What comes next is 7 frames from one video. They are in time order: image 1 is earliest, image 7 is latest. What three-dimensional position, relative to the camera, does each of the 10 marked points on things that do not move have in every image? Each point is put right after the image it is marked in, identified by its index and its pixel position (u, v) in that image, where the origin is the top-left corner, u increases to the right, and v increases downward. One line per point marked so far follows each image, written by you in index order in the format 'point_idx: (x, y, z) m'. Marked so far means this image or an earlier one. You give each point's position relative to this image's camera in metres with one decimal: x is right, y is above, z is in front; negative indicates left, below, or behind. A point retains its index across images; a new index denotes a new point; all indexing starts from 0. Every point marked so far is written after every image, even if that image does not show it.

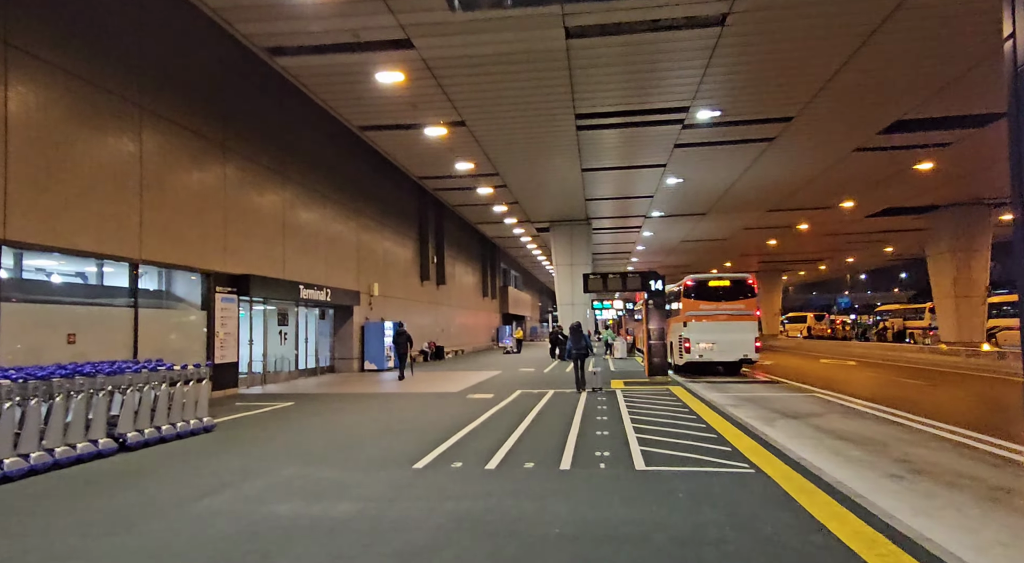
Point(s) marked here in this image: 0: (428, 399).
0: (-1.9, -2.6, +14.5) m
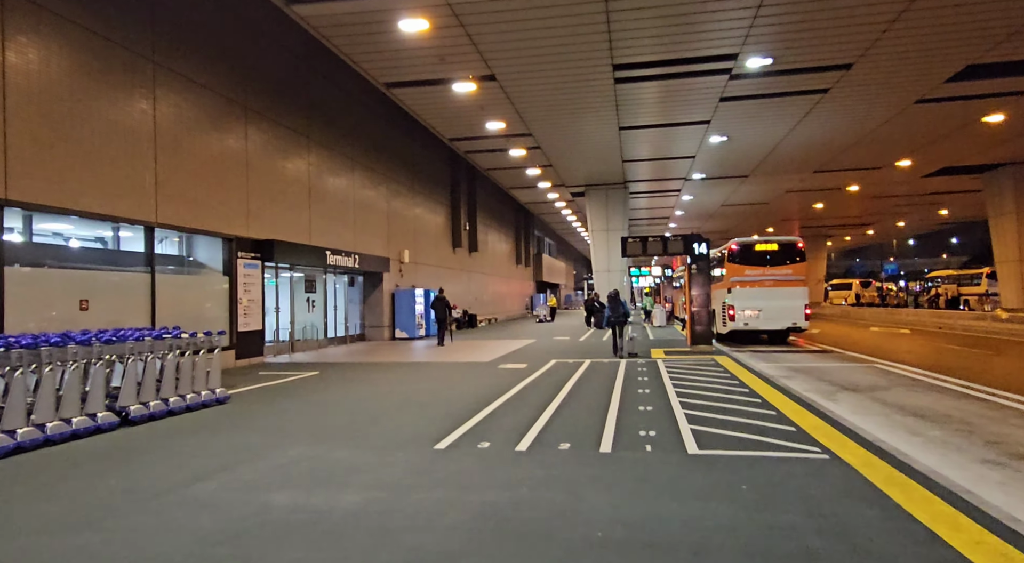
0: (-1.2, -1.9, +13.9) m
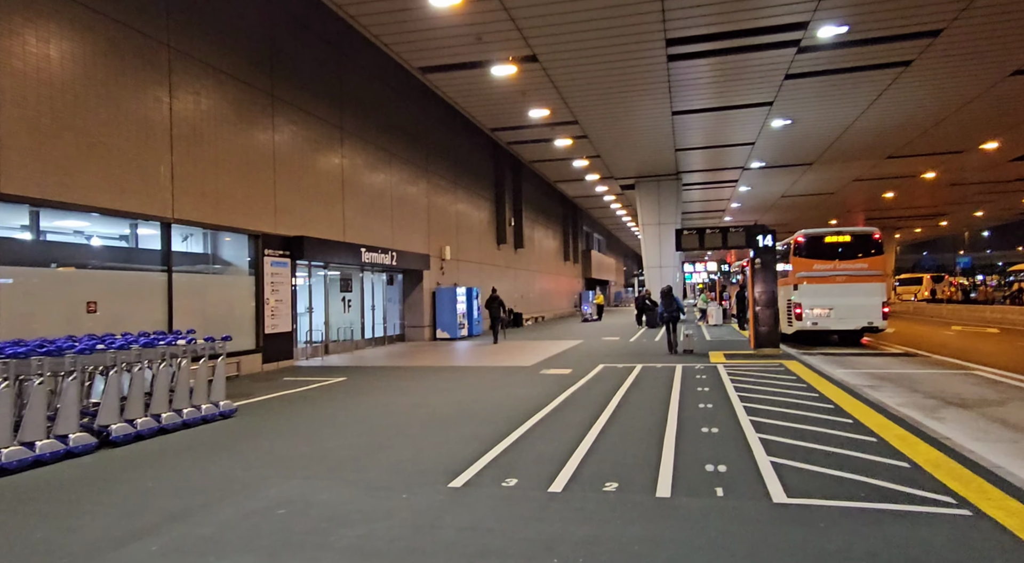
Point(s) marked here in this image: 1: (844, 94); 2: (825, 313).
0: (-0.3, -1.8, +12.8) m
1: (+9.3, +5.3, +18.2) m
2: (+8.4, -0.8, +17.4) m
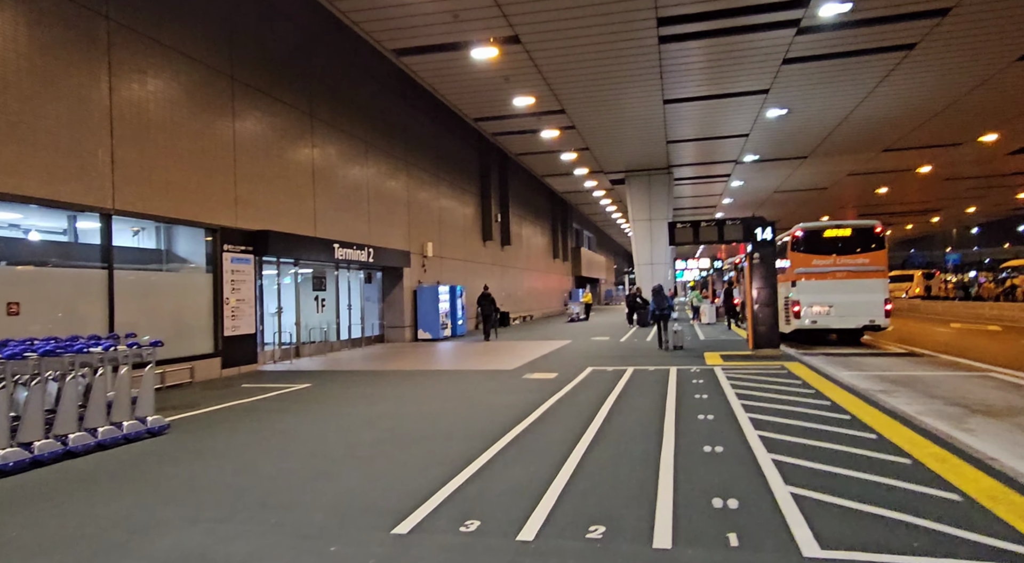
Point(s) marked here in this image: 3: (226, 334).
0: (-0.7, -1.8, +11.8) m
1: (+8.9, +5.4, +17.4) m
2: (+8.0, -0.7, +16.5) m
3: (-5.3, -1.0, +12.0) m
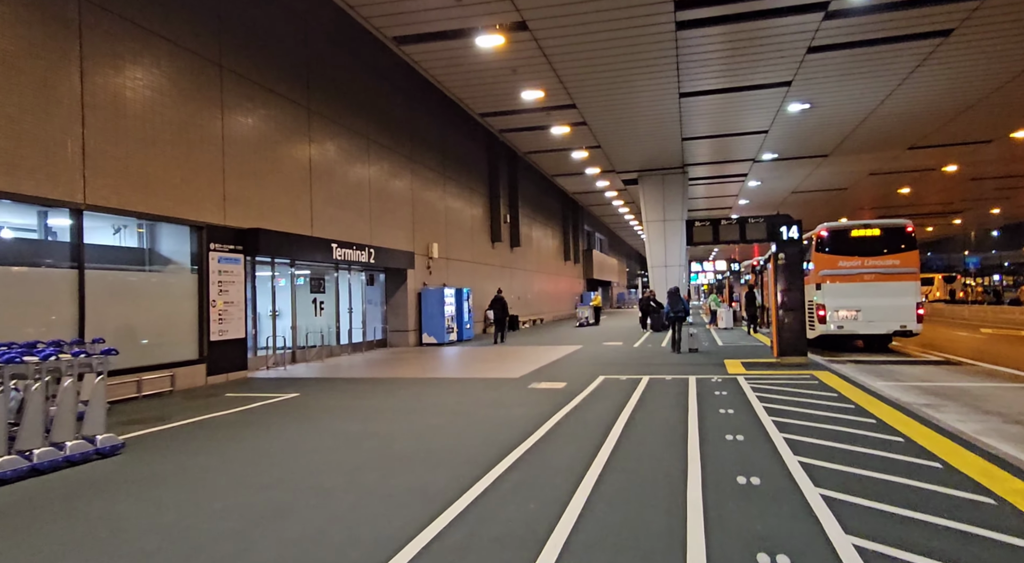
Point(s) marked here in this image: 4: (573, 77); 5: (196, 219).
0: (-0.6, -1.8, +11.0) m
1: (+9.1, +5.3, +16.4) m
2: (+8.1, -0.8, +15.6) m
3: (-5.2, -1.0, +11.3) m
4: (+1.5, +5.1, +16.3) m
5: (-5.3, +1.0, +11.0) m
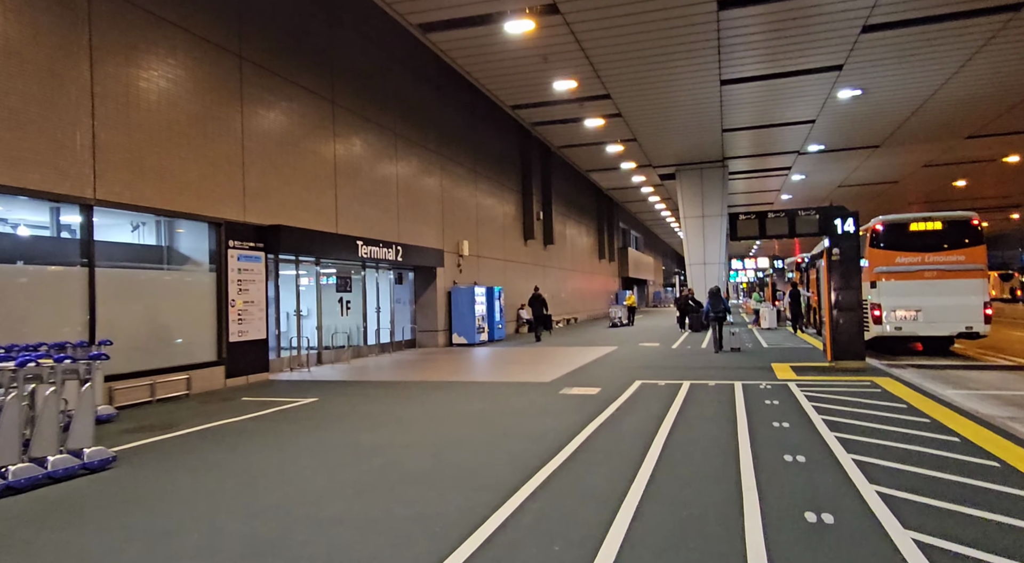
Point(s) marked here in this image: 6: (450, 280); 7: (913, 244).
0: (-0.1, -1.8, +10.3) m
1: (+9.8, +5.4, +15.2) m
2: (+8.9, -0.8, +14.4) m
3: (-4.7, -1.0, +10.9) m
4: (+2.3, +5.2, +15.5) m
5: (-4.8, +1.1, +10.6) m
6: (-1.9, 0.0, +19.8) m
7: (+9.0, +0.8, +14.5) m
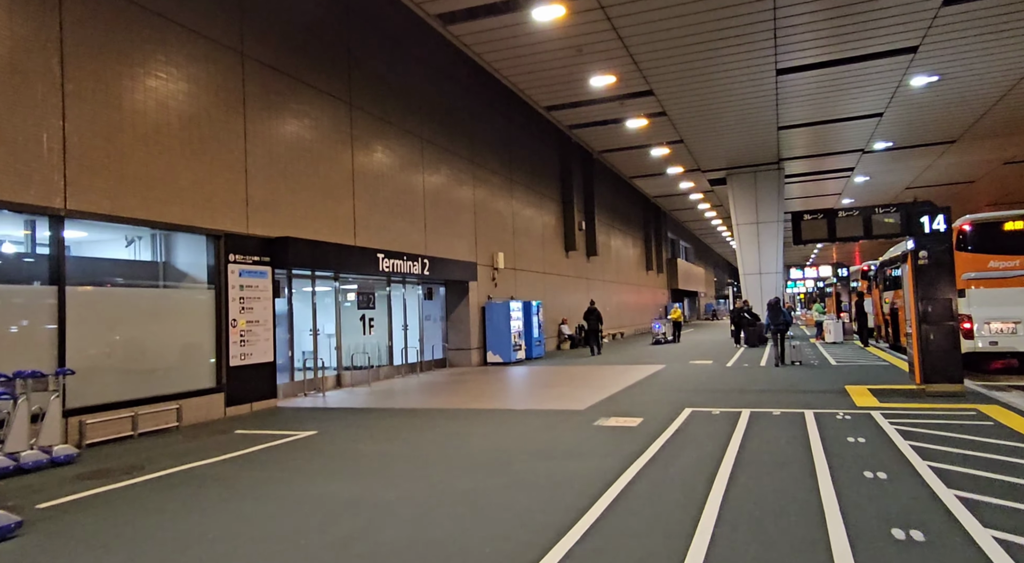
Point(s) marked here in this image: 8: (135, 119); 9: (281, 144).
0: (+0.3, -2.0, +9.0) m
1: (+10.5, +5.2, +13.3) m
2: (+9.5, -0.9, +12.4) m
3: (-4.2, -1.3, +9.9) m
4: (+3.0, +4.9, +14.1) m
5: (-4.4, +0.8, +9.6) m
6: (-0.8, -0.4, +18.6) m
7: (+9.6, +0.7, +12.6) m
8: (-4.9, +2.1, +8.6) m
9: (-3.9, +2.4, +11.2) m
